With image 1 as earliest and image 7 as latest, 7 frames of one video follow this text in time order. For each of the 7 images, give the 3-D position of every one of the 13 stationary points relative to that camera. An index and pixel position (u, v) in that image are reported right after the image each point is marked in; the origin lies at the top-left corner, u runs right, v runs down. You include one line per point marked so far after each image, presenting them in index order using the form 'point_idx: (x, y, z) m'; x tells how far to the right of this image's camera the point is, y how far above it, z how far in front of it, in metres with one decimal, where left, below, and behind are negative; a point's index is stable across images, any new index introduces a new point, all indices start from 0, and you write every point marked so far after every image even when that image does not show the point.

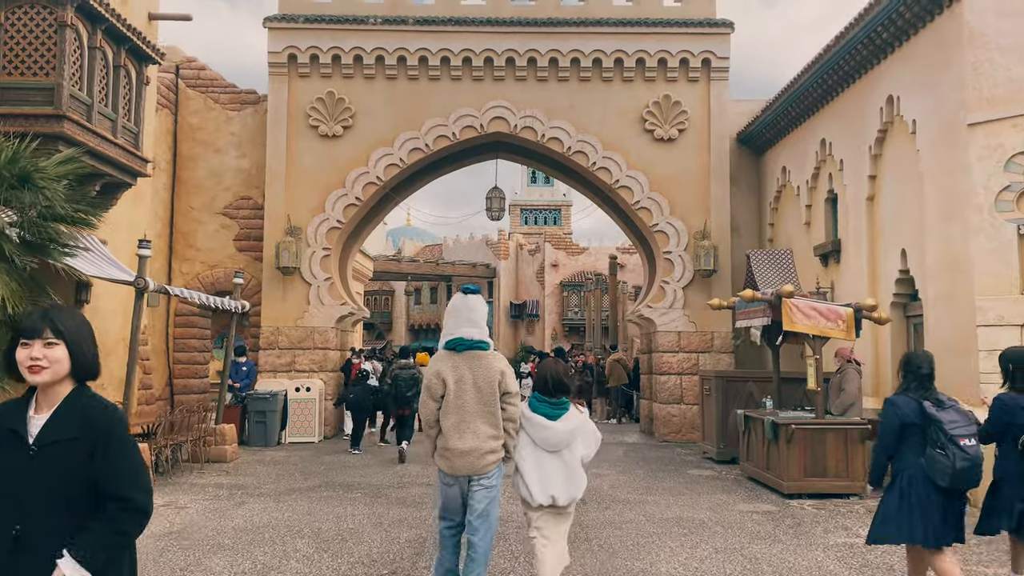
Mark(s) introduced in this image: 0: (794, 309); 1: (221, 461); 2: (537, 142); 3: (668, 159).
0: (+2.9, -0.2, +8.7) m
1: (-3.8, -2.3, +11.1) m
2: (+0.4, +2.5, +14.6) m
3: (+2.7, +2.2, +14.6) m
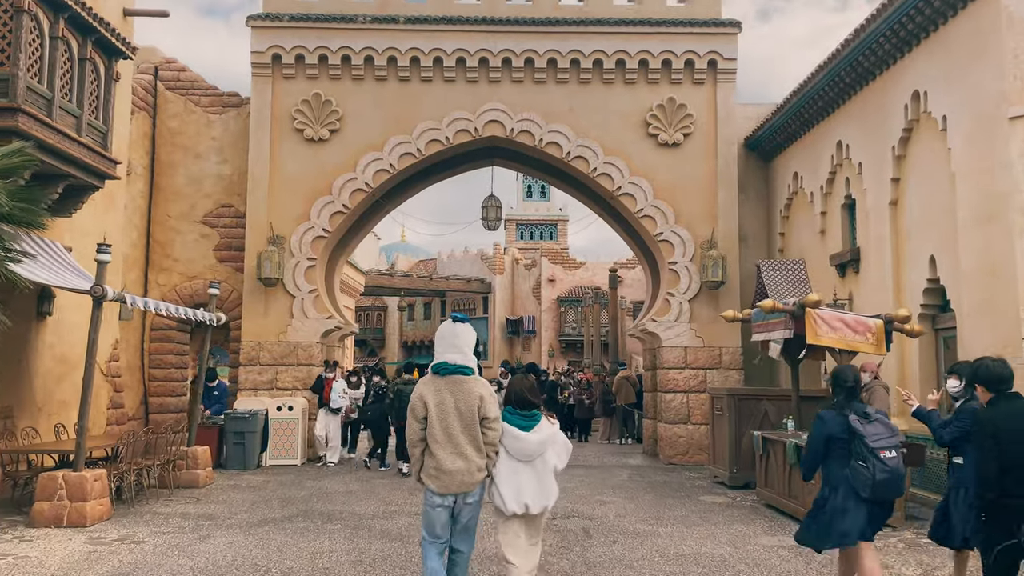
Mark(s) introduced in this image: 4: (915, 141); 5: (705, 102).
0: (+2.9, -0.3, +7.9) m
1: (-3.8, -2.4, +10.2) m
2: (+0.4, +2.3, +13.9) m
3: (+2.6, +2.0, +13.8) m
4: (+4.5, +1.7, +9.5) m
5: (+3.2, +3.1, +14.0) m
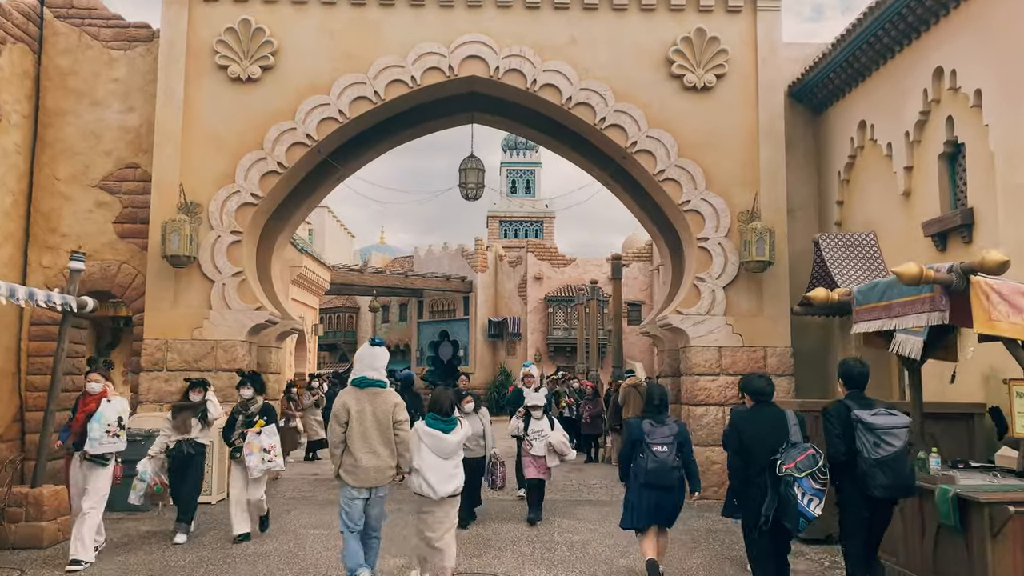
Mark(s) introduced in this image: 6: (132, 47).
0: (+2.8, 0.0, +4.9) m
1: (-4.0, -2.1, +7.0) m
2: (+0.2, +2.5, +10.9) m
3: (+2.4, +2.2, +10.9) m
4: (+4.4, +1.9, +6.6) m
5: (+3.0, +3.3, +11.0) m
6: (-5.1, +3.2, +11.4) m
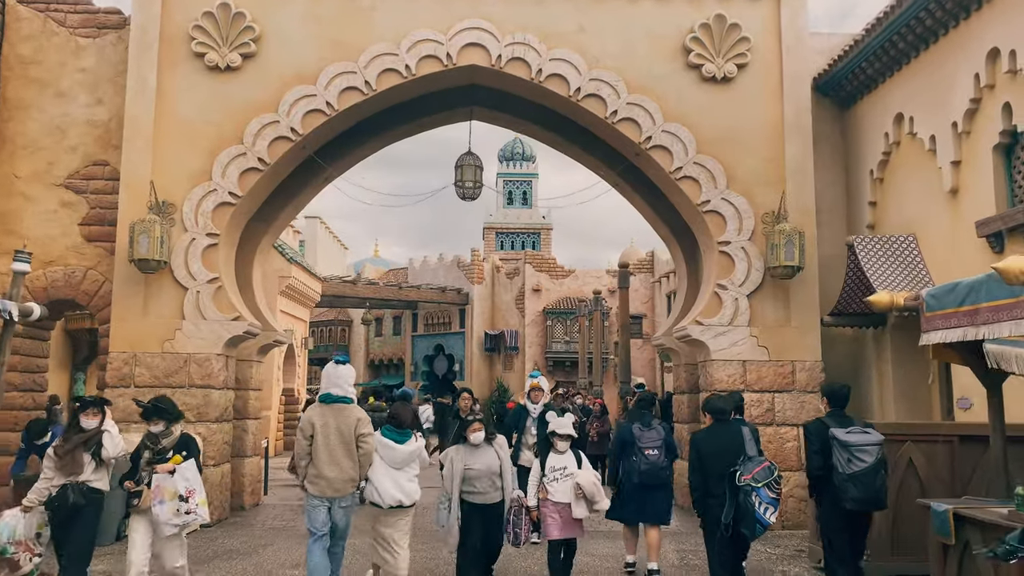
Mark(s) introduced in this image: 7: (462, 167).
0: (+2.9, 0.0, +4.0) m
1: (-3.9, -2.2, +6.0) m
2: (+0.2, +2.4, +10.0) m
3: (+2.5, +2.1, +10.0) m
4: (+4.5, +1.9, +5.7) m
5: (+3.0, +3.2, +10.1) m
6: (-5.1, +3.1, +10.4) m
7: (-0.6, +1.5, +10.7) m
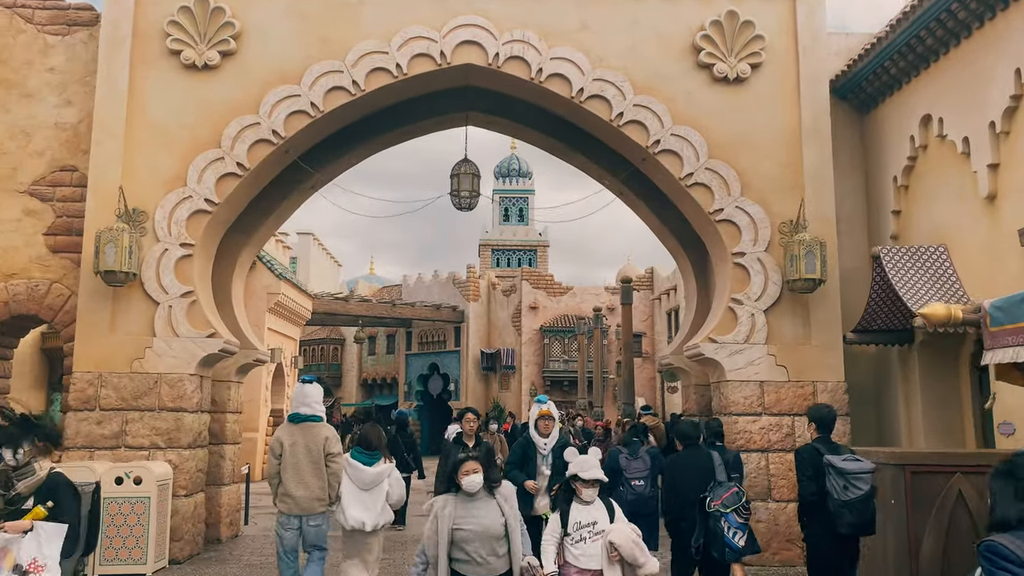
0: (+2.9, -0.1, +3.3) m
1: (-3.9, -2.3, +5.3) m
2: (+0.2, +2.3, +9.3) m
3: (+2.5, +2.0, +9.3) m
4: (+4.5, +1.8, +5.1) m
5: (+3.0, +3.0, +9.5) m
6: (-5.1, +3.0, +9.8) m
7: (-0.6, +1.3, +10.0) m
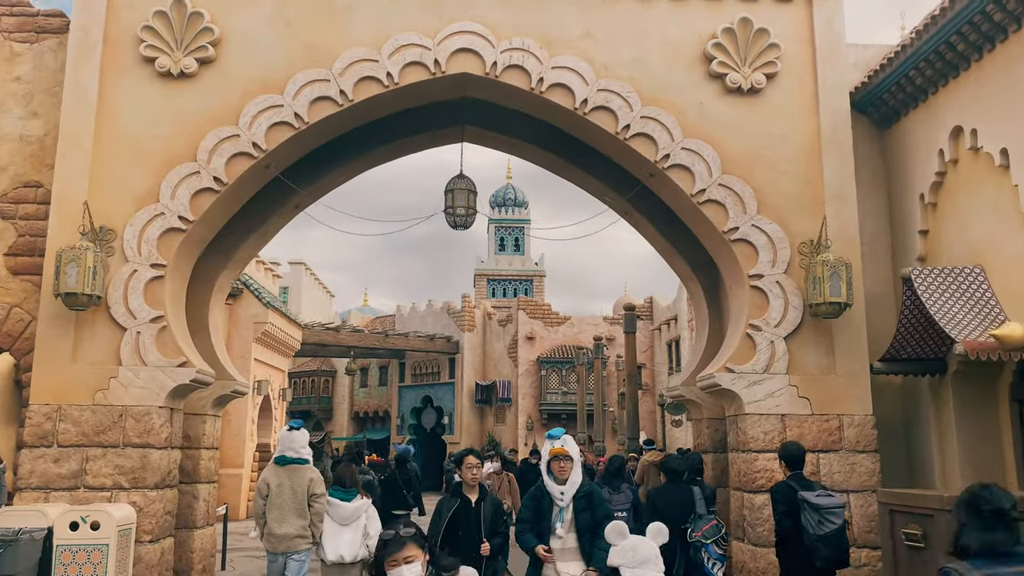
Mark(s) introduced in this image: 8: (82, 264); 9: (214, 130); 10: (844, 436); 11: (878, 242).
0: (+2.9, -0.1, +2.6) m
1: (-3.9, -2.3, +4.5) m
2: (+0.2, +2.0, +8.7) m
3: (+2.4, +1.7, +8.7) m
4: (+4.5, +1.7, +4.5) m
5: (+3.0, +2.7, +8.9) m
6: (-5.1, +2.7, +9.2) m
7: (-0.7, +1.1, +9.3) m
8: (-3.9, +0.2, +7.8) m
9: (-3.0, +1.6, +8.4) m
10: (+3.2, -1.4, +8.1) m
11: (+4.0, +0.5, +9.1) m
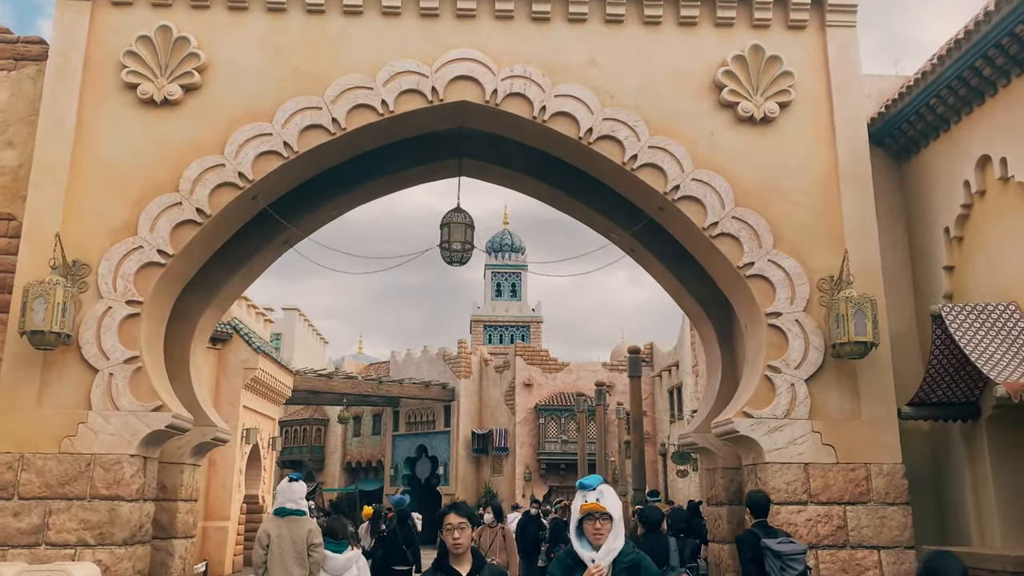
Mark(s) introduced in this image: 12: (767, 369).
0: (+2.9, -0.1, +2.1) m
1: (-3.9, -2.5, +3.8) m
2: (+0.2, +1.6, +8.3) m
3: (+2.5, +1.3, +8.3) m
4: (+4.5, +1.6, +4.0) m
5: (+3.0, +2.3, +8.6) m
6: (-5.1, +2.3, +8.7) m
7: (-0.7, +0.6, +8.9) m
8: (-3.9, -0.1, +7.2) m
9: (-3.0, +1.2, +8.0) m
10: (+3.2, -1.7, +7.4) m
11: (+4.0, +0.1, +8.6) m
12: (+2.3, -0.7, +7.7) m
